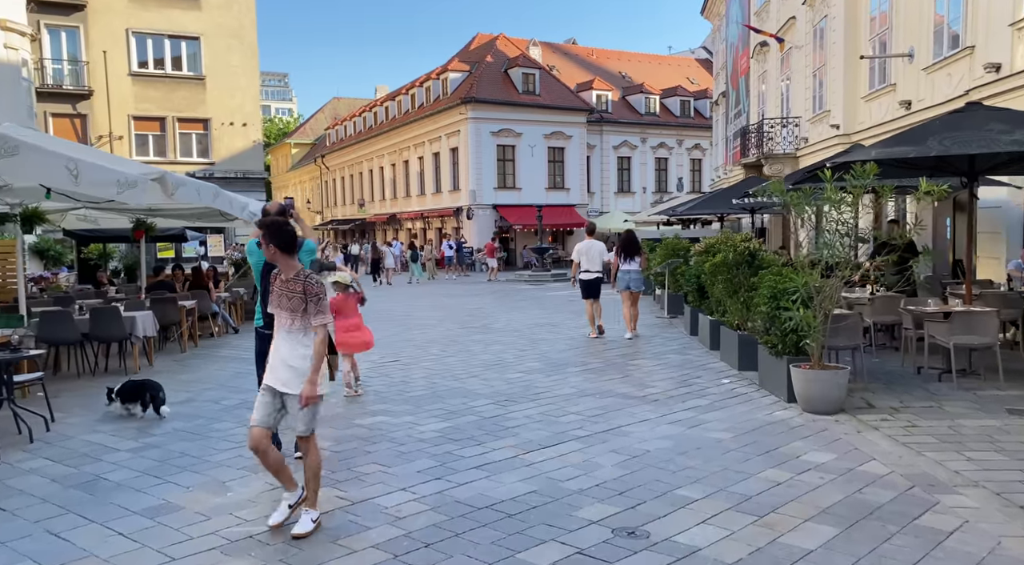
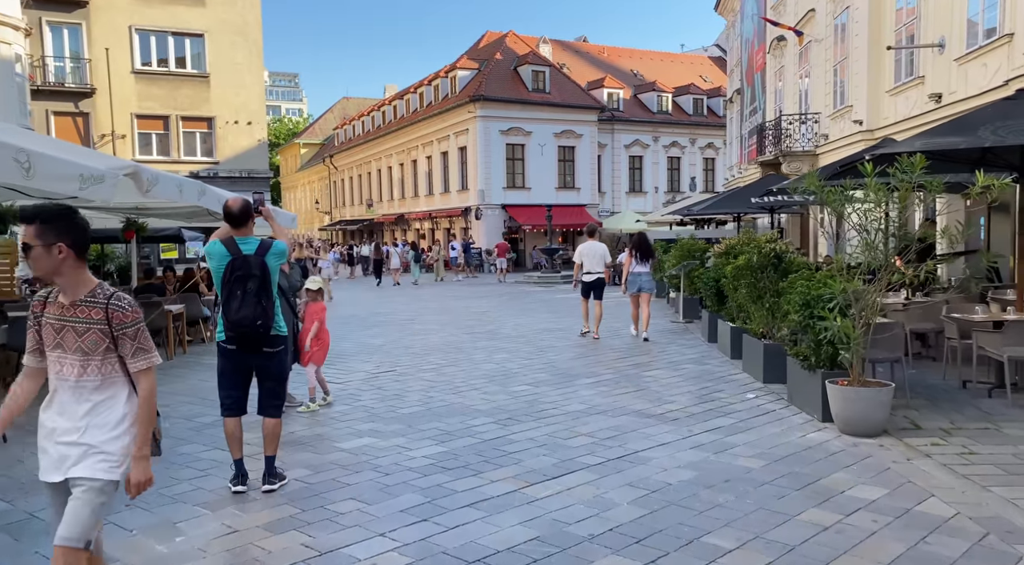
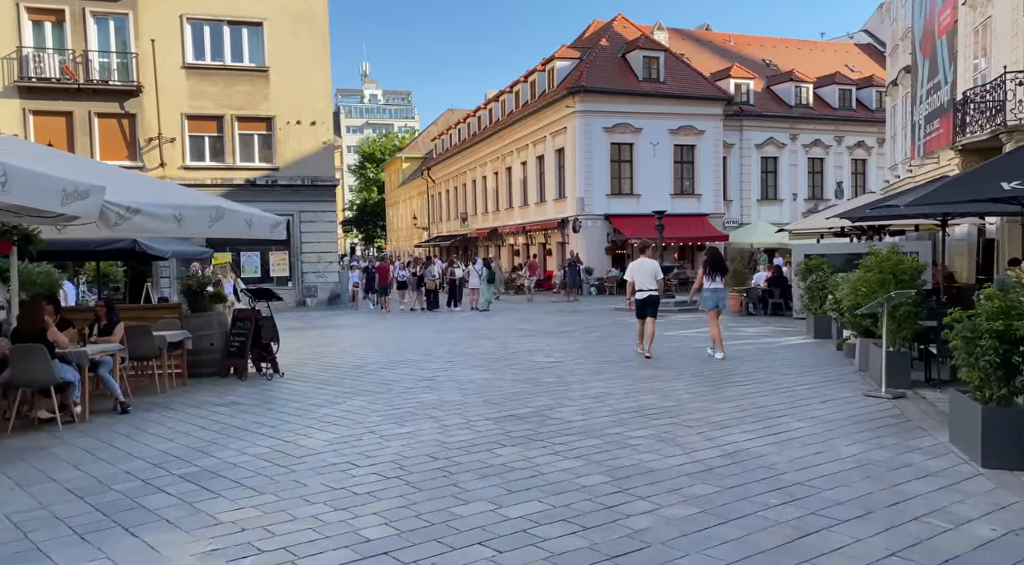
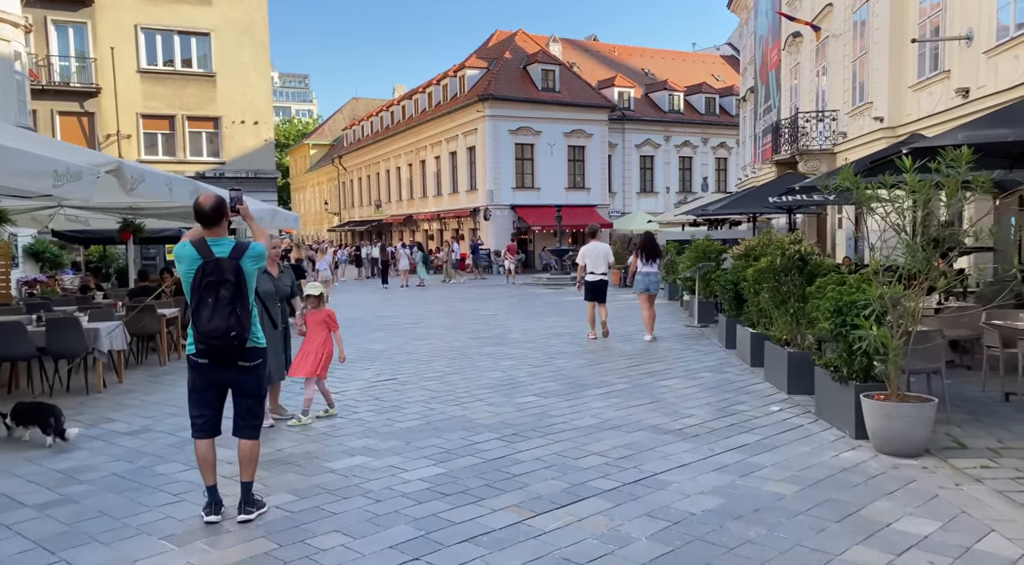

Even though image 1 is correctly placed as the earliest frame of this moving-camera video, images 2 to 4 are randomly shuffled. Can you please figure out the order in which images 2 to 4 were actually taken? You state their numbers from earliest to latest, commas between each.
2, 4, 3
